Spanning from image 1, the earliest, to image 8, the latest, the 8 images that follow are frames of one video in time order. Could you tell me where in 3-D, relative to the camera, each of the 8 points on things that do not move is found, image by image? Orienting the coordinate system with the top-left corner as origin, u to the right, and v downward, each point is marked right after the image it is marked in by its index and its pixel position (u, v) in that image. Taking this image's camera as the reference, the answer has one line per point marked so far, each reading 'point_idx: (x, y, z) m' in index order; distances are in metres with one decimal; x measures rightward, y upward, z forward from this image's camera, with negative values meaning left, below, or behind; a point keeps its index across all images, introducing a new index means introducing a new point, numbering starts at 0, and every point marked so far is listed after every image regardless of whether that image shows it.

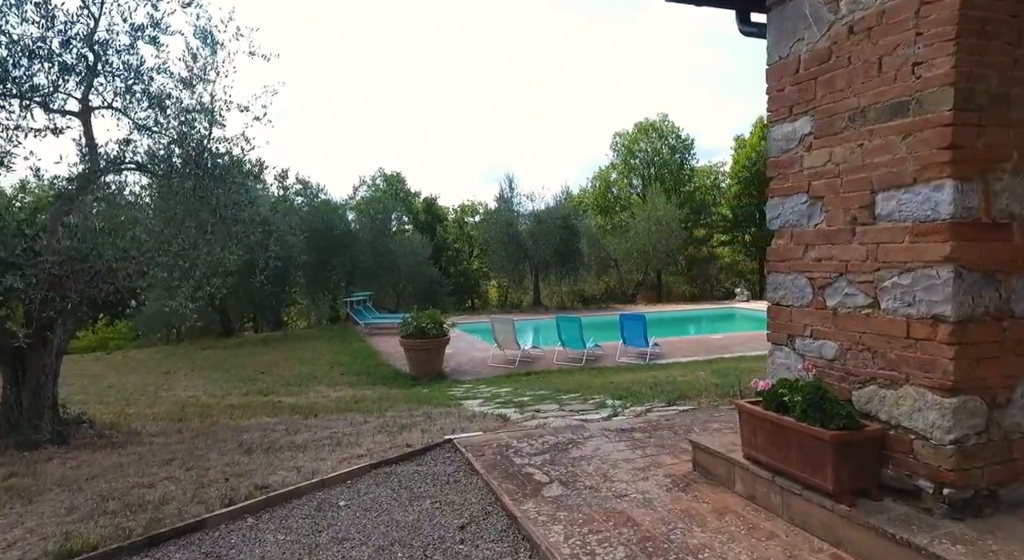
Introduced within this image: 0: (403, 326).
0: (-1.4, -0.6, +8.0) m
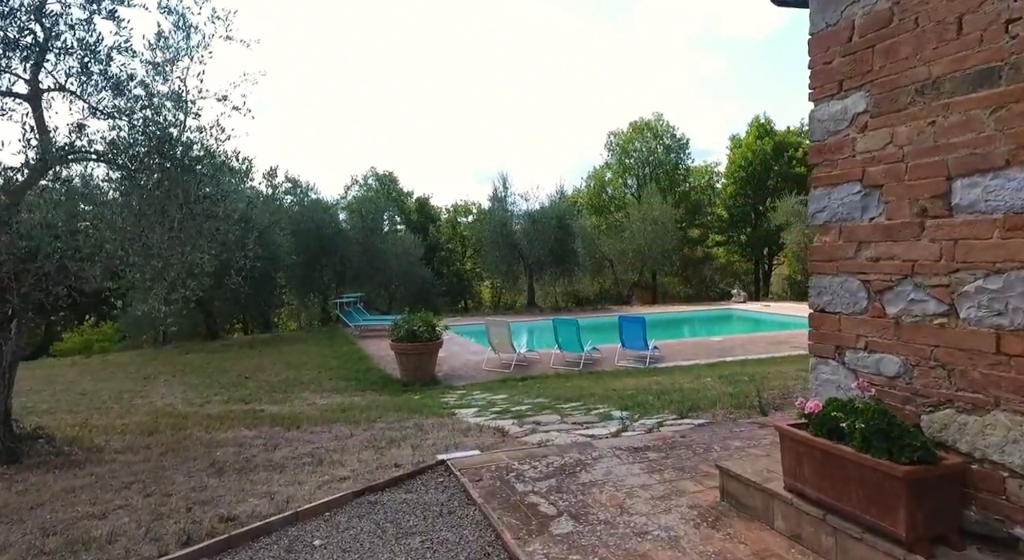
0: (-1.5, -0.6, +7.6) m
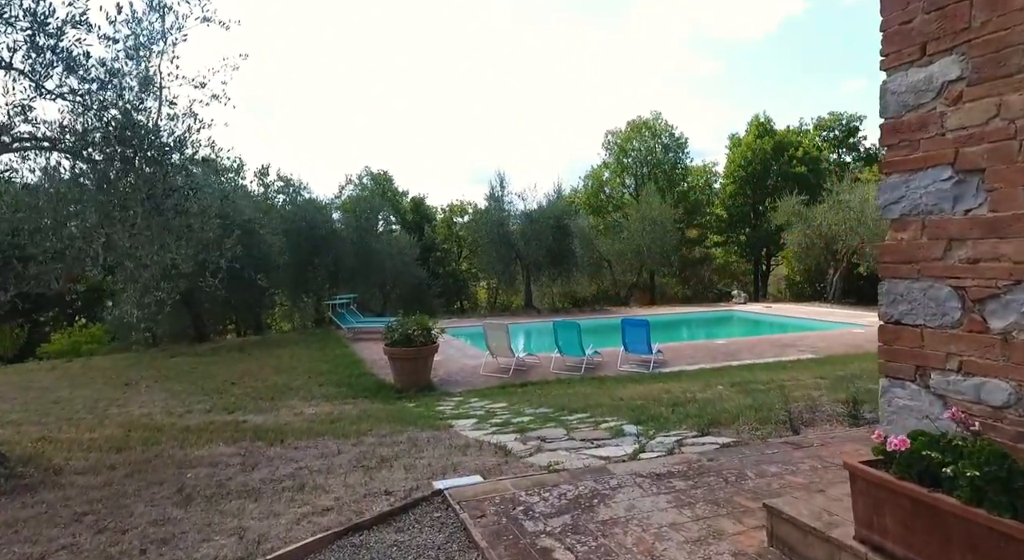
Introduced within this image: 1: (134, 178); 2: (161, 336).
0: (-1.5, -0.6, +7.3) m
1: (-2.1, +0.6, +3.4) m
2: (-7.6, -1.2, +12.9) m
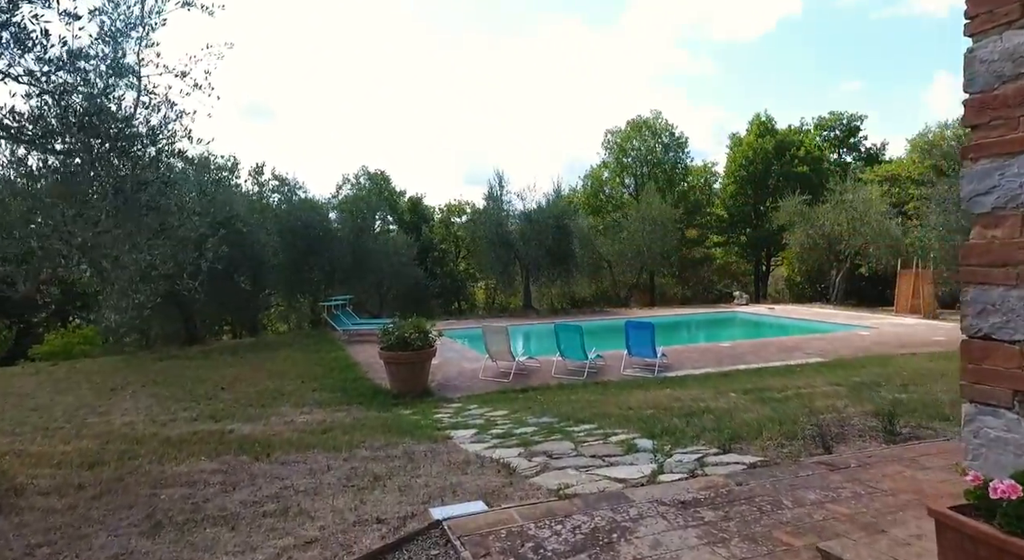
0: (-1.5, -0.6, +7.0) m
1: (-2.1, +0.6, +3.1) m
2: (-7.6, -1.2, +12.6) m
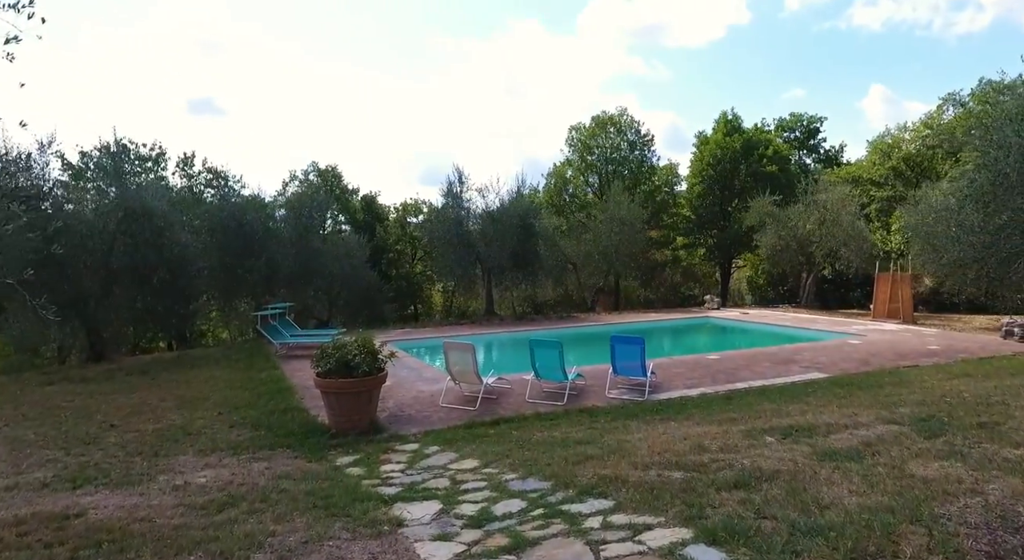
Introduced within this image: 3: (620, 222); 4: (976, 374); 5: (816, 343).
0: (-1.8, -0.7, +5.7) m
1: (-2.2, +0.5, +1.7) m
2: (-8.3, -1.3, +10.8) m
3: (+3.6, +1.9, +19.9) m
4: (+5.8, -1.2, +7.4) m
5: (+5.7, -1.2, +11.1) m
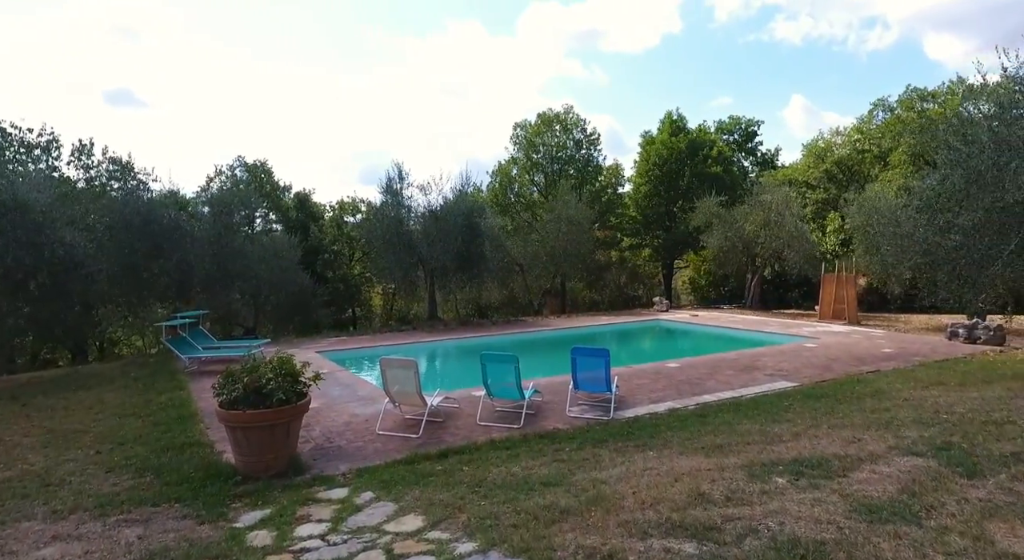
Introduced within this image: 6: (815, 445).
0: (-2.2, -0.8, +4.6) m
1: (-2.2, +0.4, +0.7) m
2: (-9.2, -1.4, +9.1) m
3: (+1.8, +1.9, +19.3) m
4: (+5.2, -1.2, +7.1) m
5: (+4.7, -1.2, +10.8) m
6: (+2.1, -1.1, +4.1) m
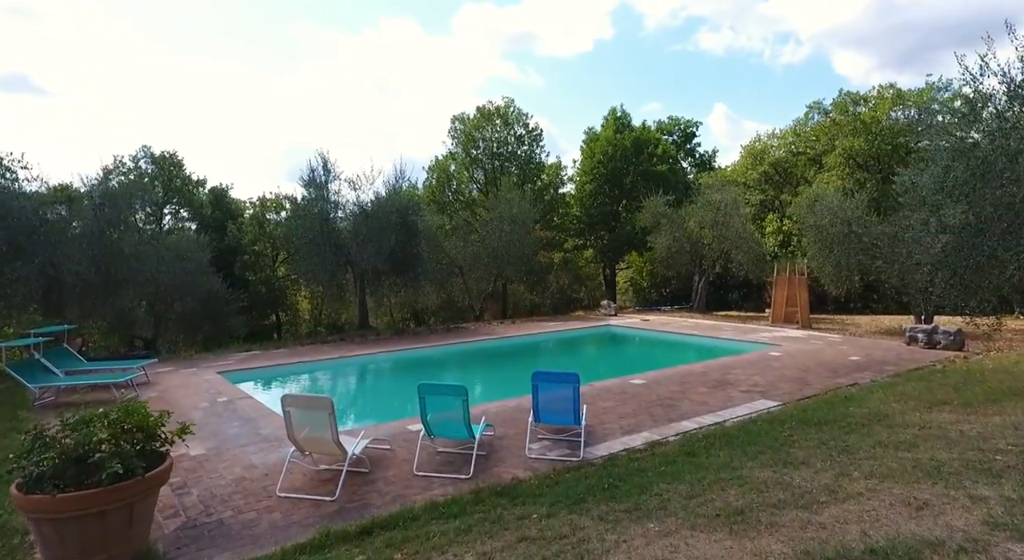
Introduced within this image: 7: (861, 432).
0: (-2.5, -0.9, +3.1) m
1: (-2.0, +0.4, -0.8) m
2: (-9.9, -1.5, +6.8) m
3: (-0.1, +1.8, +18.1) m
4: (+4.6, -1.2, +6.3) m
5: (+3.8, -1.3, +10.0) m
6: (+1.8, -1.2, +3.0) m
7: (+3.0, -1.3, +5.1) m
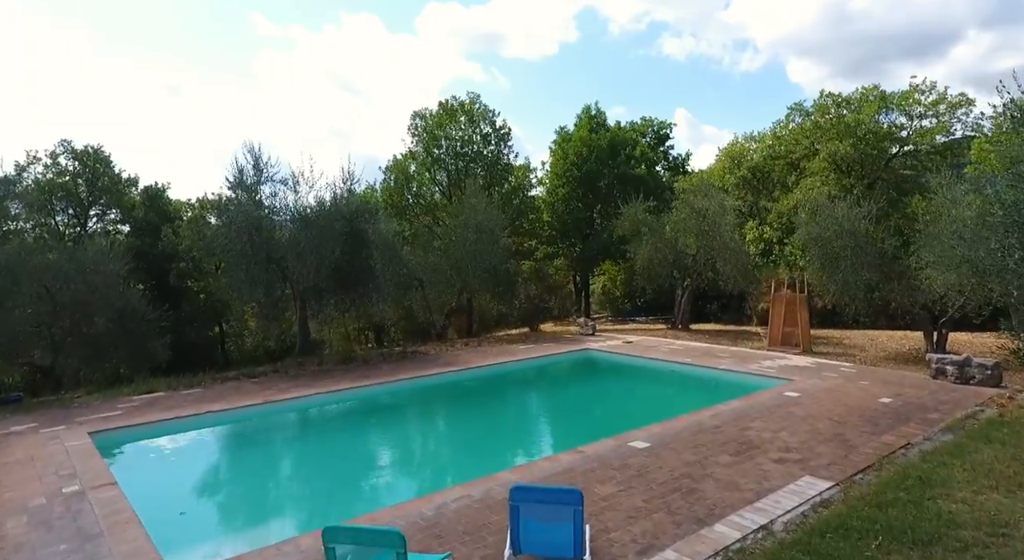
0: (-2.5, -1.2, +1.1) m
1: (-1.9, 0.0, -2.8) m
2: (-10.1, -1.9, +4.4) m
3: (-1.0, +1.4, +16.2) m
4: (+4.3, -1.6, +4.7) m
5: (+3.3, -1.6, +8.3) m
6: (+1.8, -1.5, +1.3) m
7: (+2.8, -1.6, +3.4) m
